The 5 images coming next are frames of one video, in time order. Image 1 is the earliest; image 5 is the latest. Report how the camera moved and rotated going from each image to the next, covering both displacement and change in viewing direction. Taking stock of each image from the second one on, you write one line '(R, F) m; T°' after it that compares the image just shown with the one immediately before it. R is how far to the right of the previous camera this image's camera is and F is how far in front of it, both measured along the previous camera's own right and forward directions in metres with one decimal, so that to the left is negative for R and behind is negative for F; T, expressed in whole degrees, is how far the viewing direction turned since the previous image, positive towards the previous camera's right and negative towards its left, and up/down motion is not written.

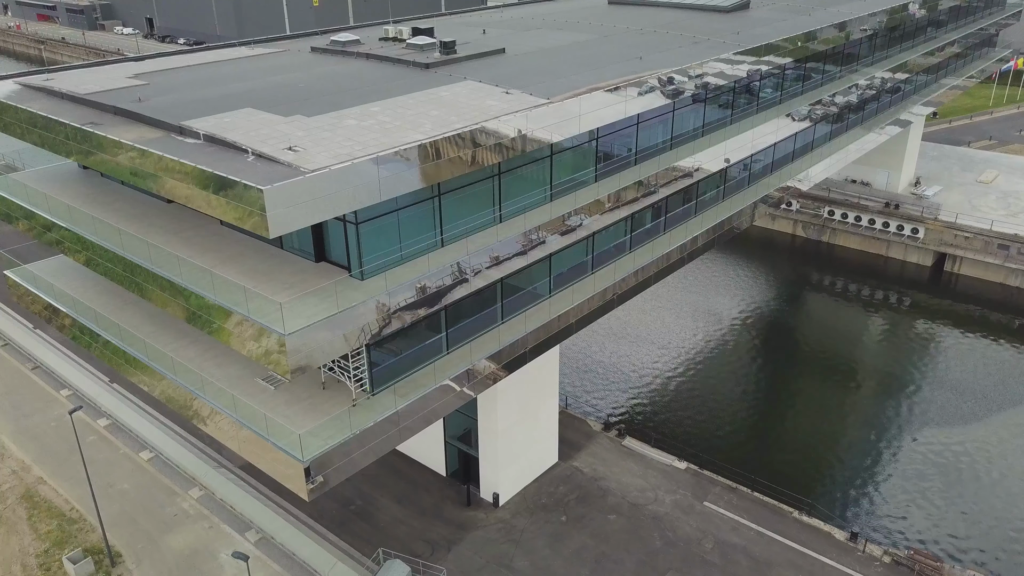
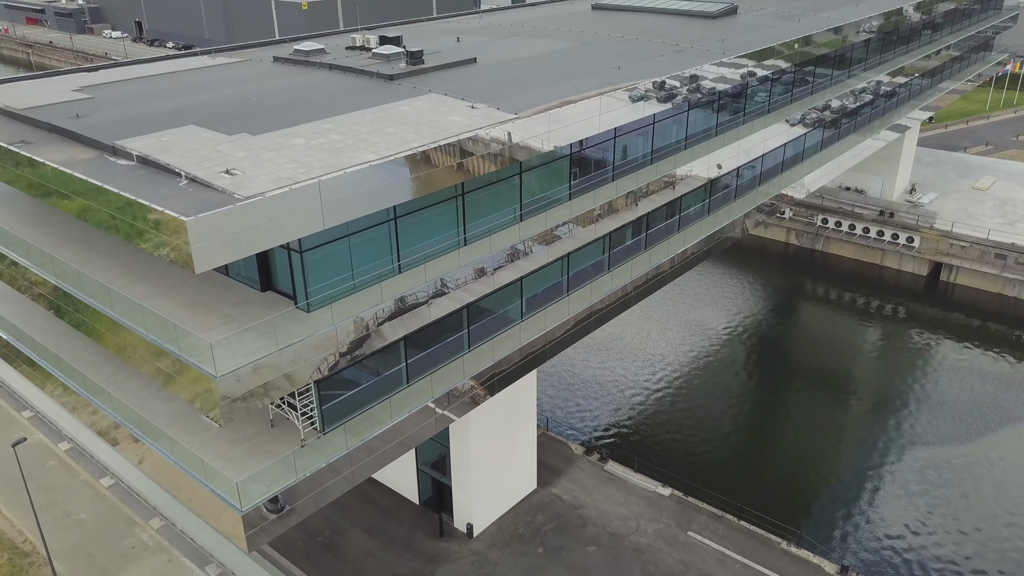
(+0.7, +1.0) m; 0°
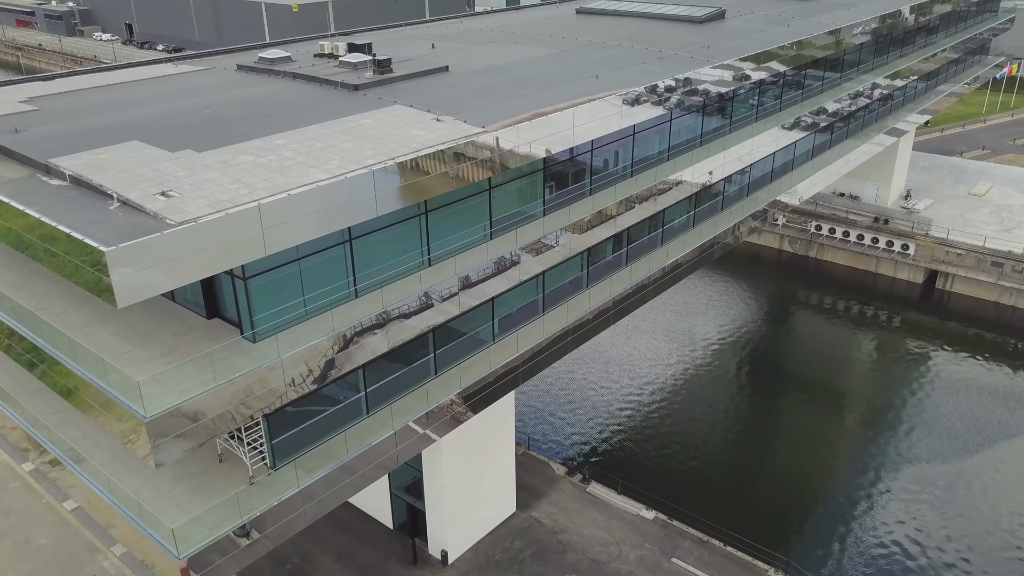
(+0.6, +0.8) m; 0°
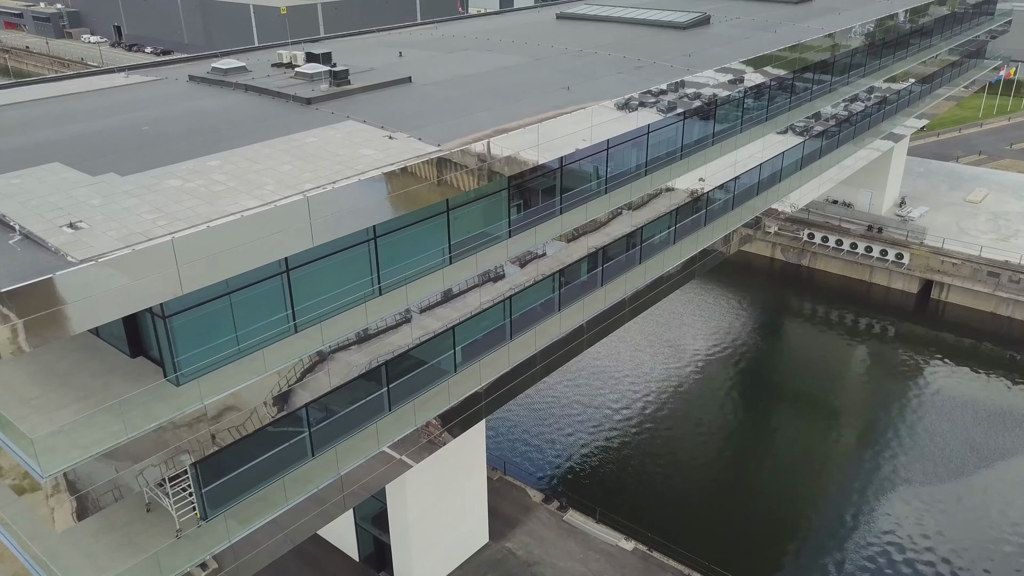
(+0.8, +1.0) m; 0°
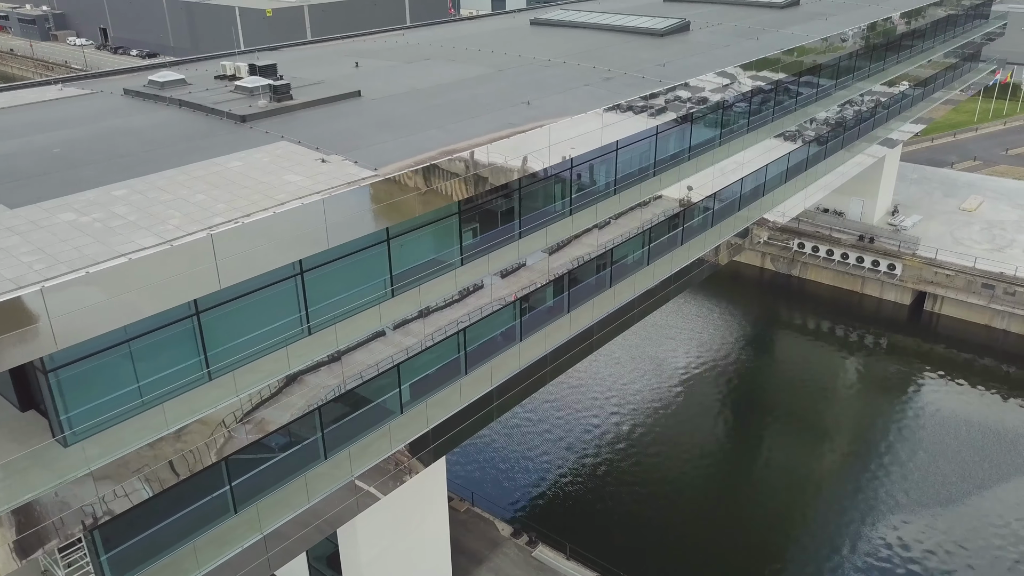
(+0.9, +1.1) m; 0°
